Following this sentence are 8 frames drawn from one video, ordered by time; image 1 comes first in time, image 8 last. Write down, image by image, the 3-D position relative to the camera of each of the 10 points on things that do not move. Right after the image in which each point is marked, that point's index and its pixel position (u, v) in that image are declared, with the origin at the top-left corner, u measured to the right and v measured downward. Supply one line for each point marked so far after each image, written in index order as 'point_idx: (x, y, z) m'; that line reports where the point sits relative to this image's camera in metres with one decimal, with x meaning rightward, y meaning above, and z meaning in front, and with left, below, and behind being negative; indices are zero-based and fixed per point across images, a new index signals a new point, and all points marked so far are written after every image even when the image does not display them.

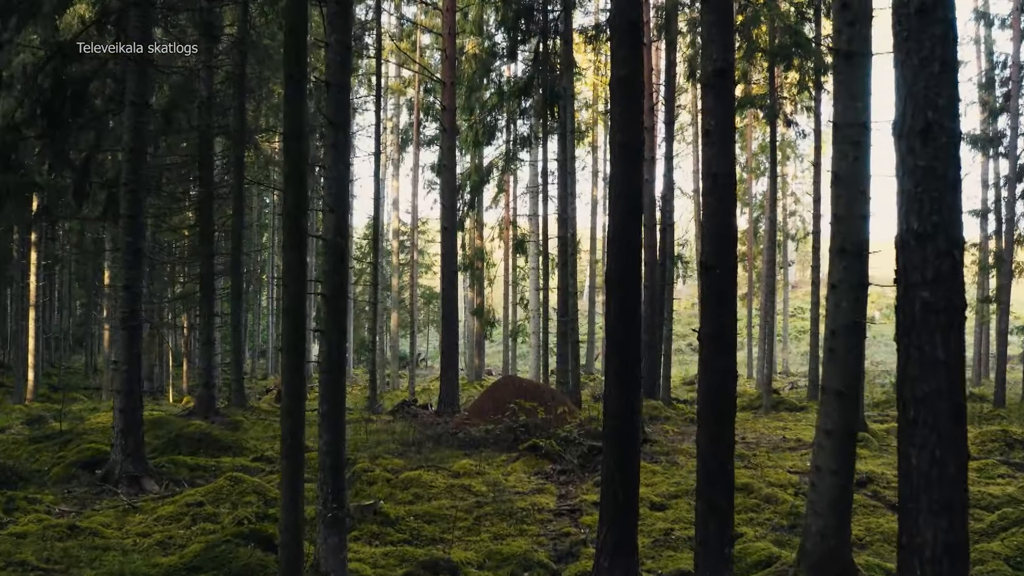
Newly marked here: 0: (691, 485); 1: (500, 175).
0: (+2.1, -2.3, +7.5) m
1: (-0.3, +3.0, +17.5) m
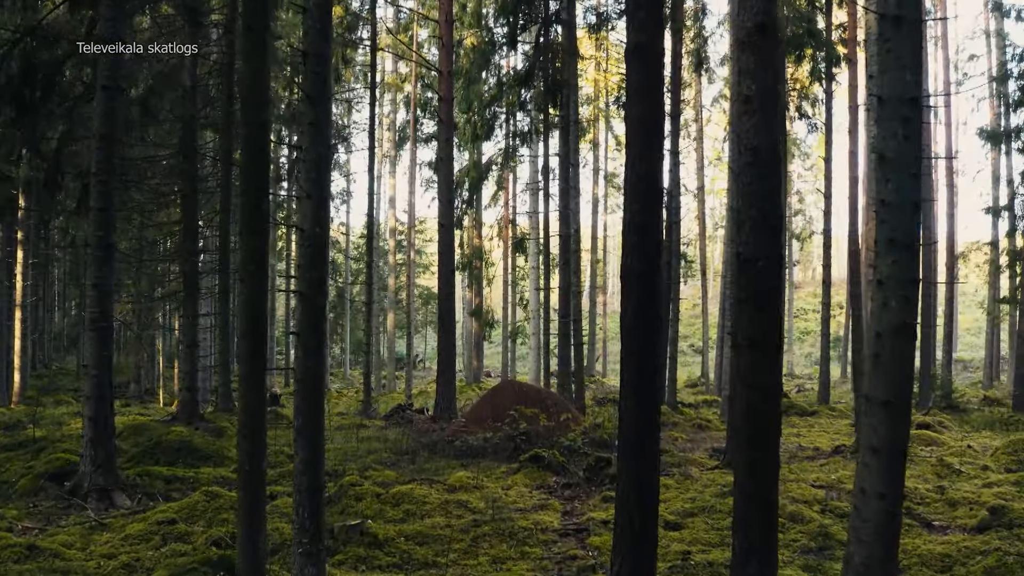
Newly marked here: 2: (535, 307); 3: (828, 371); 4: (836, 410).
0: (+2.1, -2.2, +6.9) m
1: (-0.3, +3.0, +16.9) m
2: (+0.6, -0.5, +16.7) m
3: (+8.0, -2.1, +16.6) m
4: (+7.8, -3.0, +15.9) m
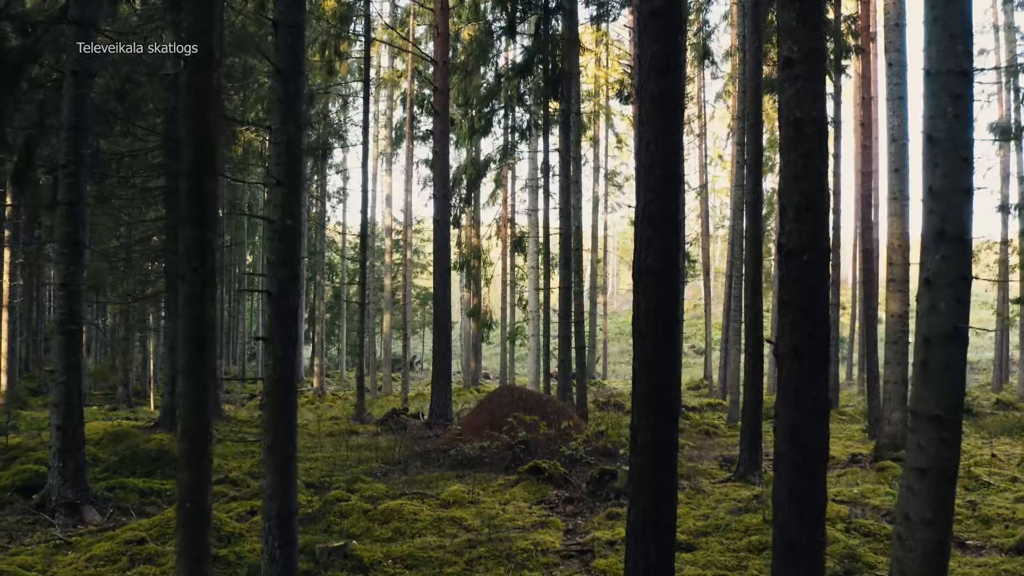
0: (+2.1, -2.2, +6.4) m
1: (-0.4, +3.0, +16.3) m
2: (+0.6, -0.5, +16.2) m
3: (+8.0, -2.1, +16.1) m
4: (+7.8, -3.0, +15.4) m
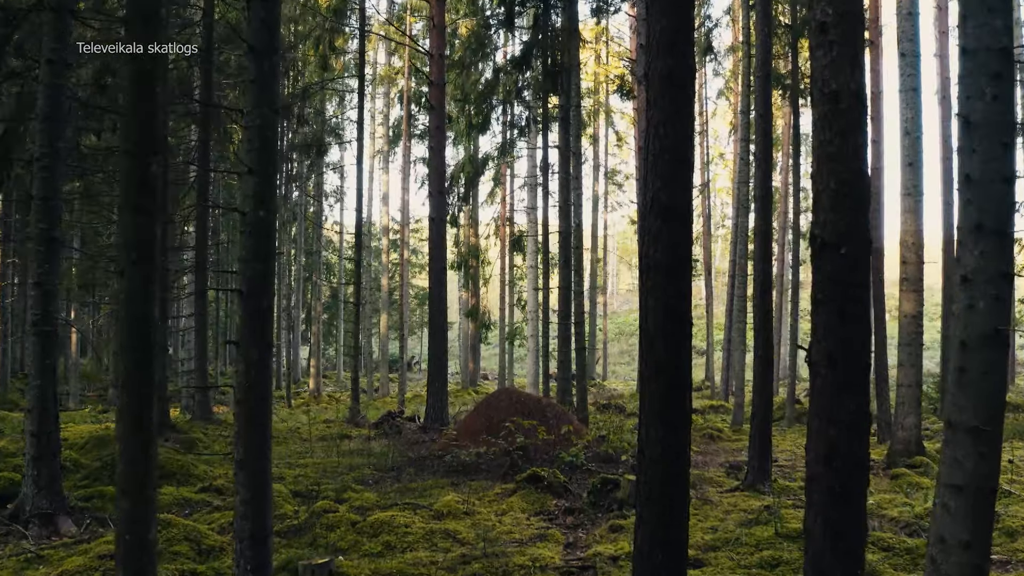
0: (+2.0, -2.2, +6.0) m
1: (-0.4, +3.0, +16.0) m
2: (+0.5, -0.5, +15.8) m
3: (+7.9, -2.1, +15.7) m
4: (+7.7, -3.0, +15.0) m
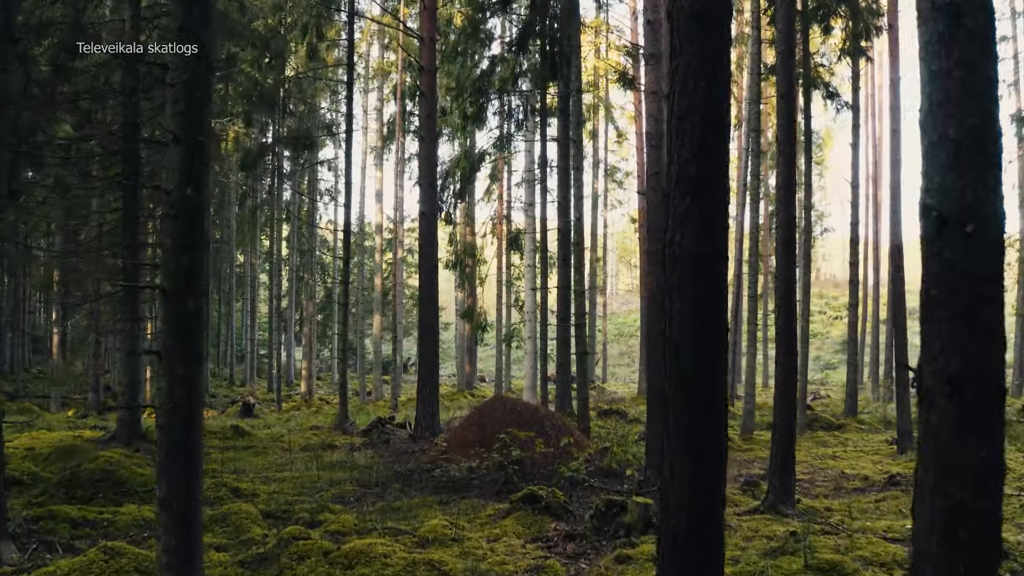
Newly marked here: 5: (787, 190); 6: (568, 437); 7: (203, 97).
0: (+2.0, -2.2, +5.3) m
1: (-0.5, +3.0, +15.3) m
2: (+0.4, -0.5, +15.1) m
3: (+7.8, -2.1, +15.0) m
4: (+7.7, -3.0, +14.3) m
5: (+2.8, +1.0, +6.6) m
6: (+0.7, -1.9, +8.3) m
7: (-1.5, +0.9, +3.1) m
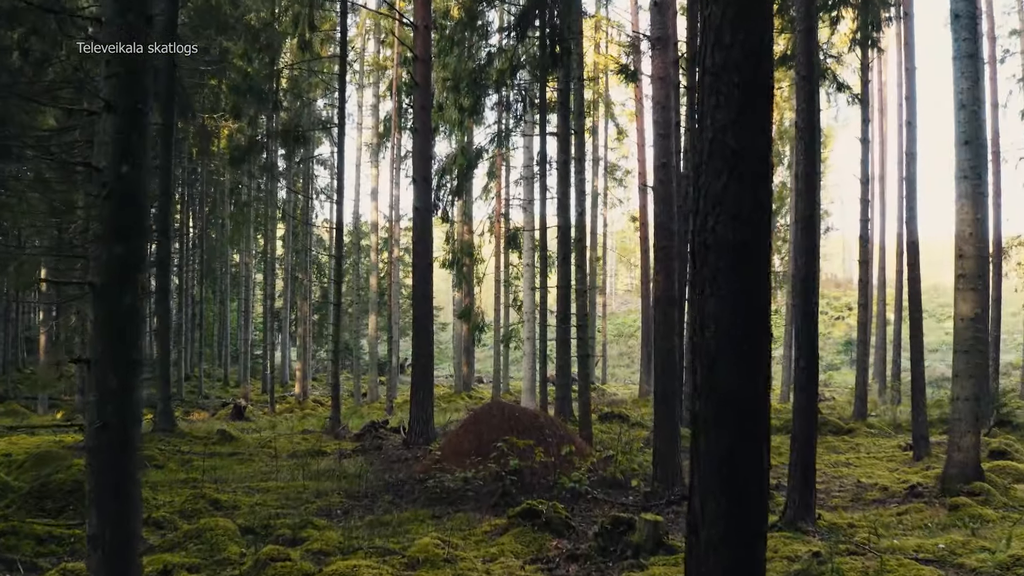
0: (+2.0, -2.2, +4.8) m
1: (-0.5, +3.0, +14.8) m
2: (+0.4, -0.5, +14.6) m
3: (+7.8, -2.1, +14.6) m
4: (+7.6, -3.0, +13.8) m
5: (+2.7, +1.0, +6.2) m
6: (+0.7, -1.9, +7.8) m
7: (-1.5, +0.9, +2.7) m
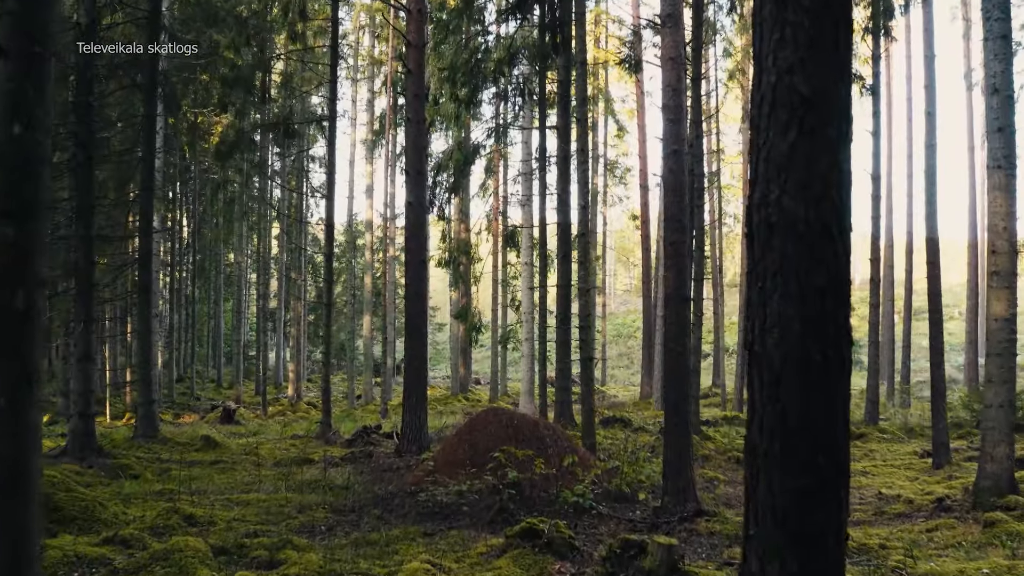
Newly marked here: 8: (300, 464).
0: (+1.9, -2.2, +4.3) m
1: (-0.6, +3.0, +14.2) m
2: (+0.4, -0.5, +14.1) m
3: (+7.8, -2.1, +14.0) m
4: (+7.6, -3.0, +13.3) m
5: (+2.7, +1.0, +5.6) m
6: (+0.7, -1.8, +7.3) m
7: (-1.5, +0.9, +2.1) m
8: (-3.1, -2.6, +9.8) m
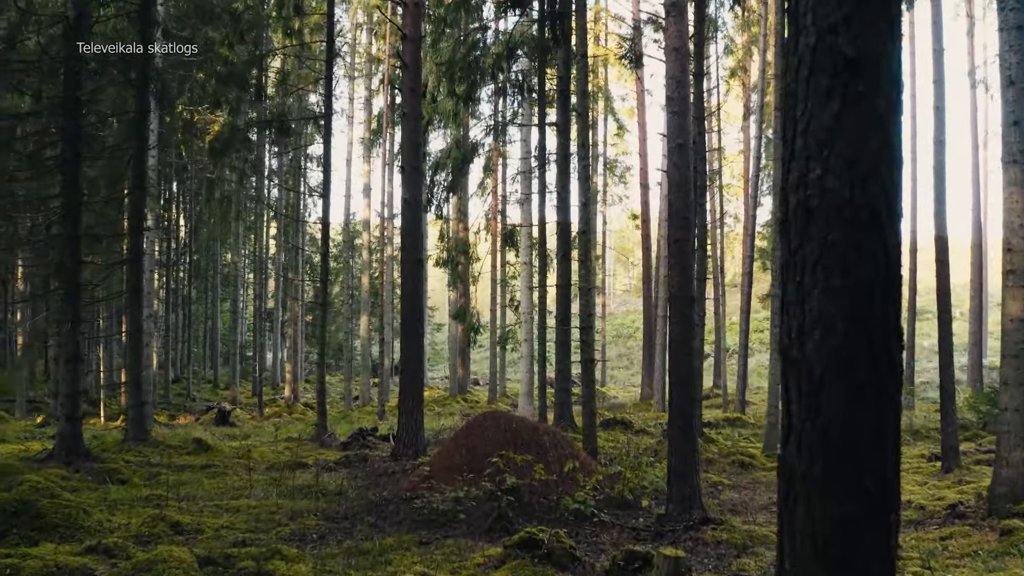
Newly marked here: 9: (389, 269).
0: (+1.9, -2.2, +4.1) m
1: (-0.6, +3.0, +14.0) m
2: (+0.3, -0.5, +13.8) m
3: (+7.7, -2.1, +13.8) m
4: (+7.6, -2.9, +13.1) m
5: (+2.7, +1.0, +5.4) m
6: (+0.6, -1.8, +7.1) m
7: (-1.5, +1.0, +1.9) m
8: (-3.2, -2.6, +9.5) m
9: (-3.8, +0.6, +20.0) m
